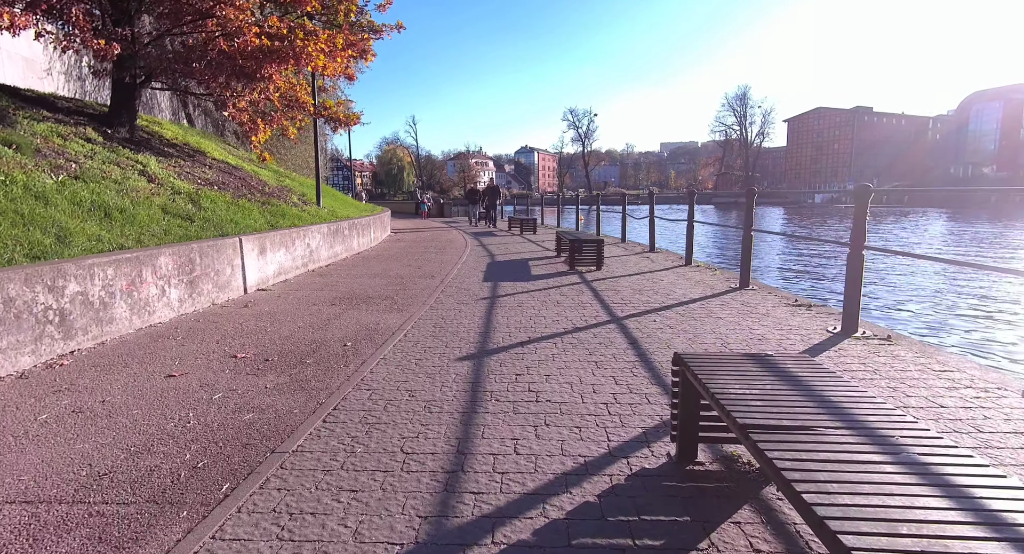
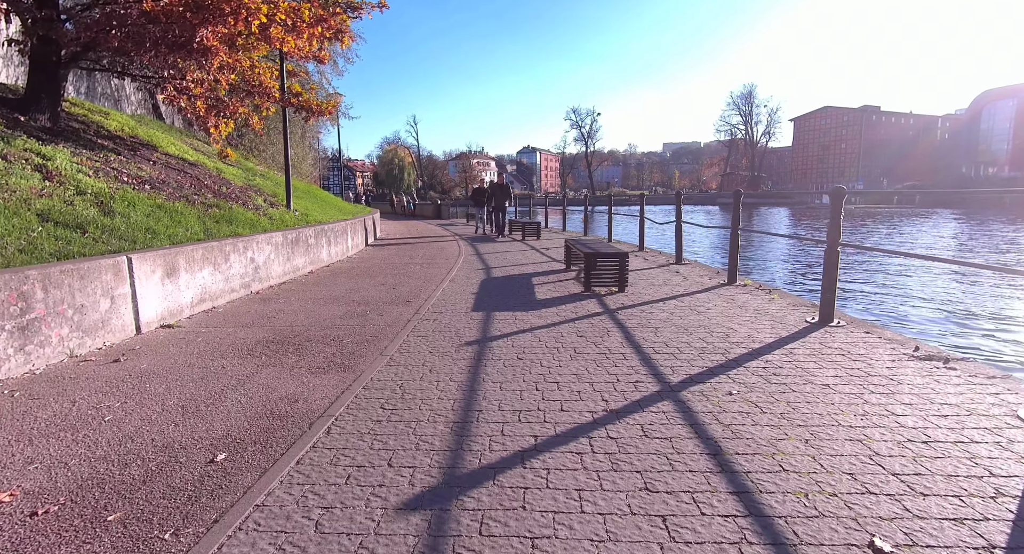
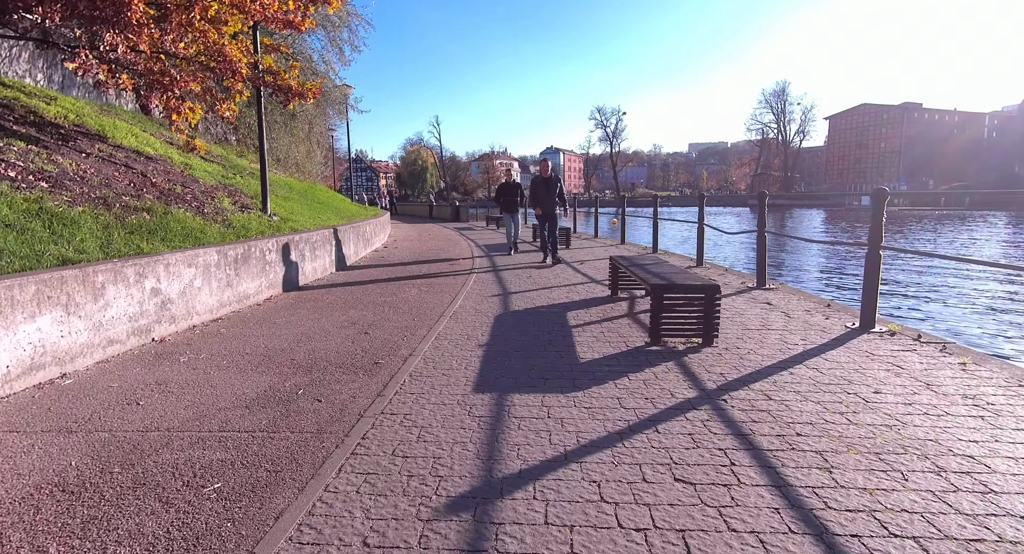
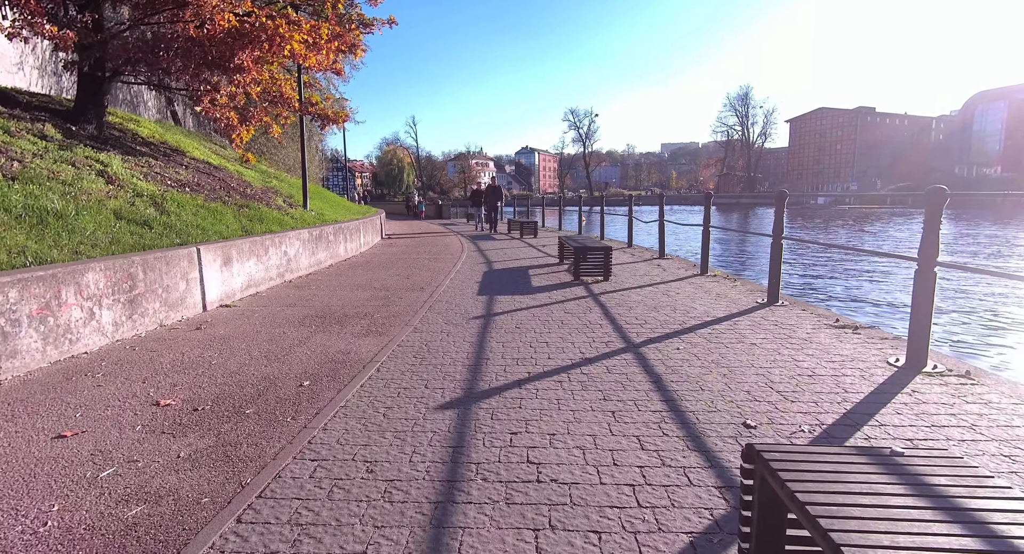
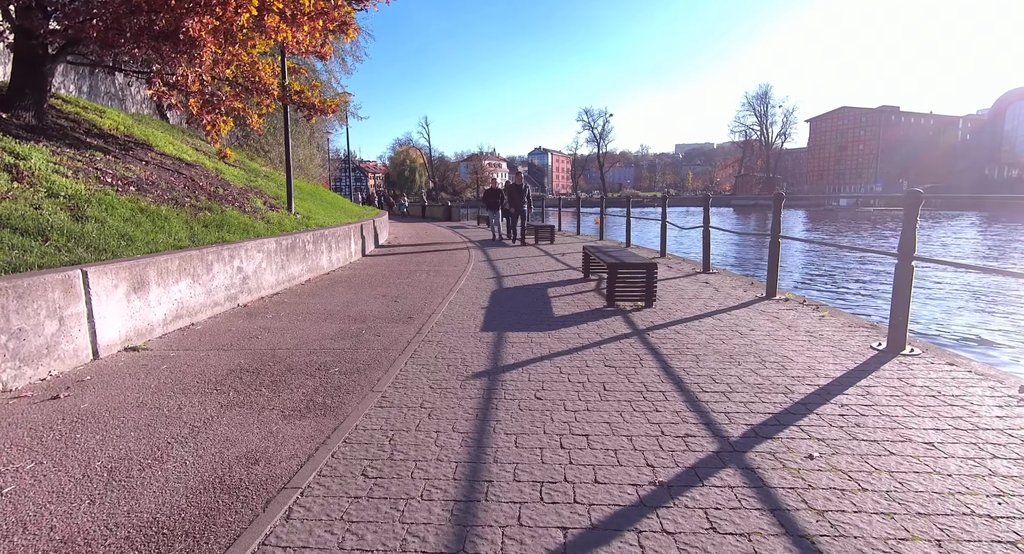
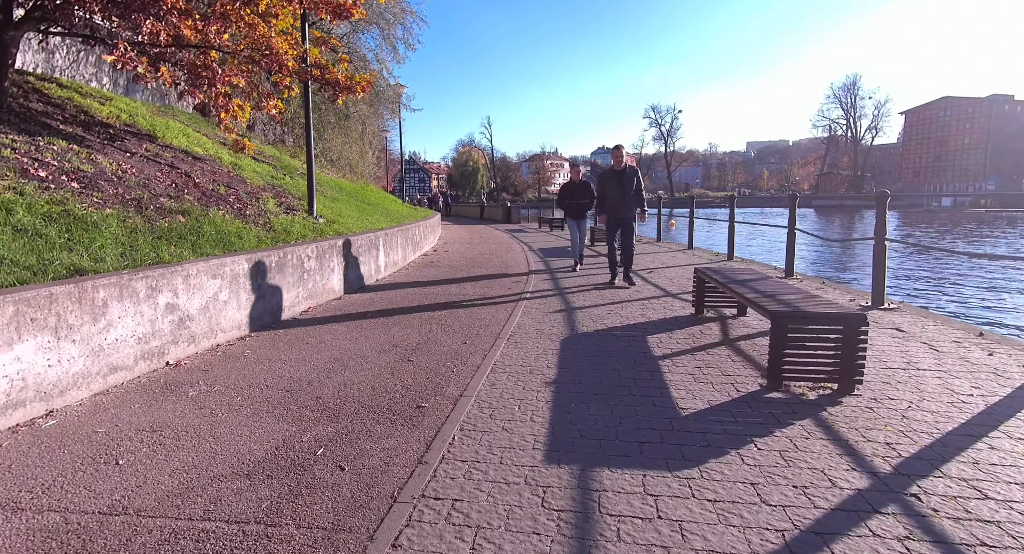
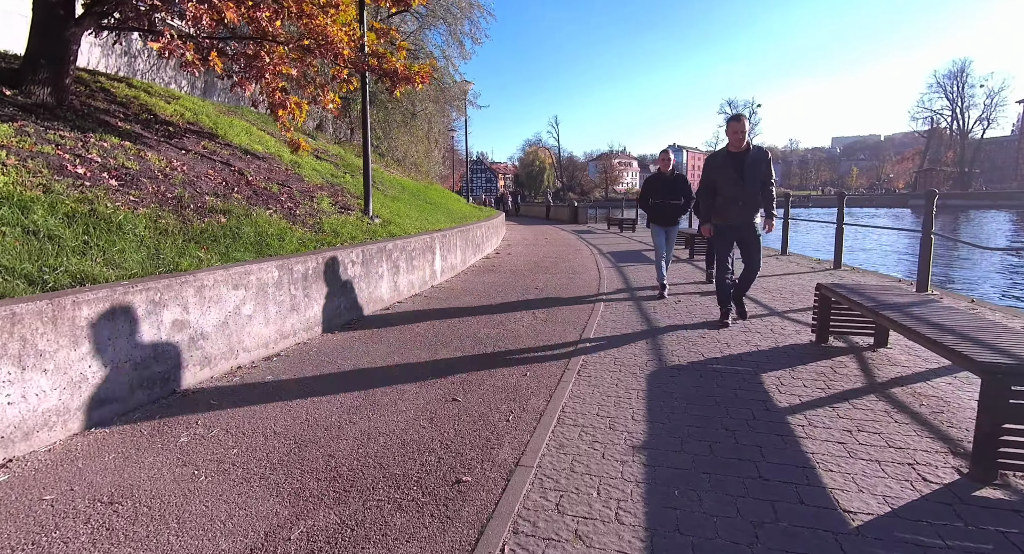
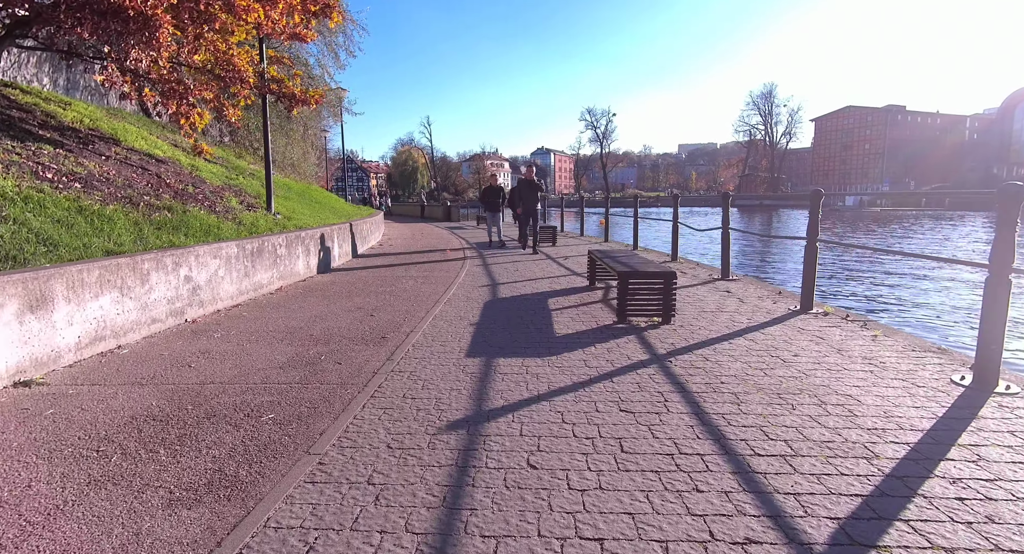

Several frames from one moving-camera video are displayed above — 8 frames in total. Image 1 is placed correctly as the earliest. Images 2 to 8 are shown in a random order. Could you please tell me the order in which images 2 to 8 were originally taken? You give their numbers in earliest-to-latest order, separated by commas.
4, 2, 5, 8, 3, 6, 7
